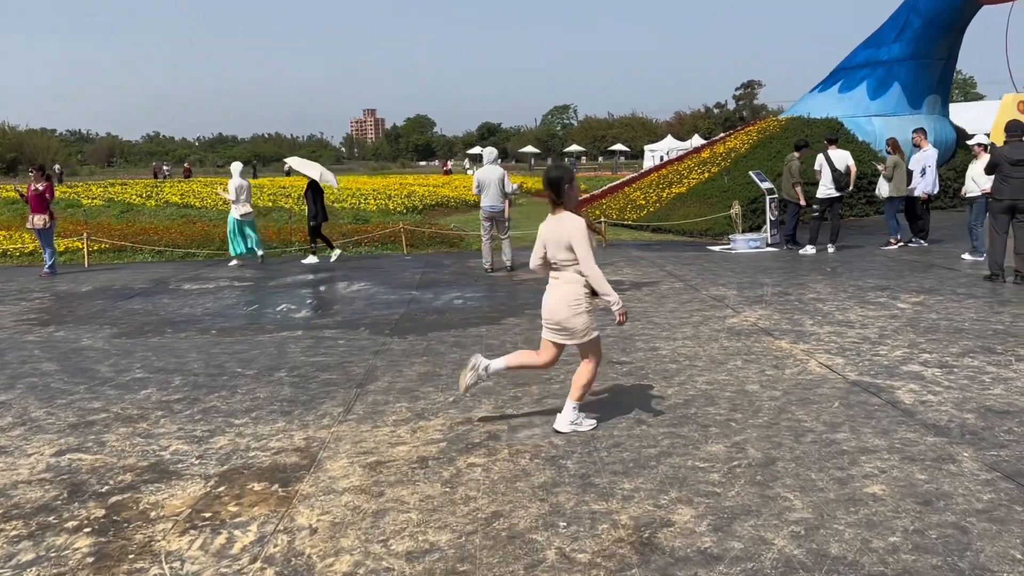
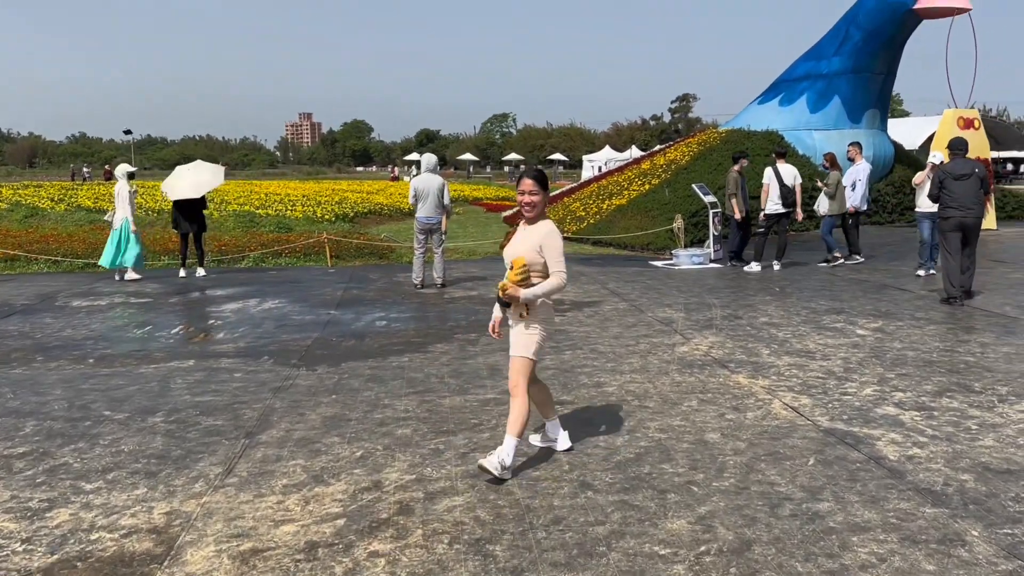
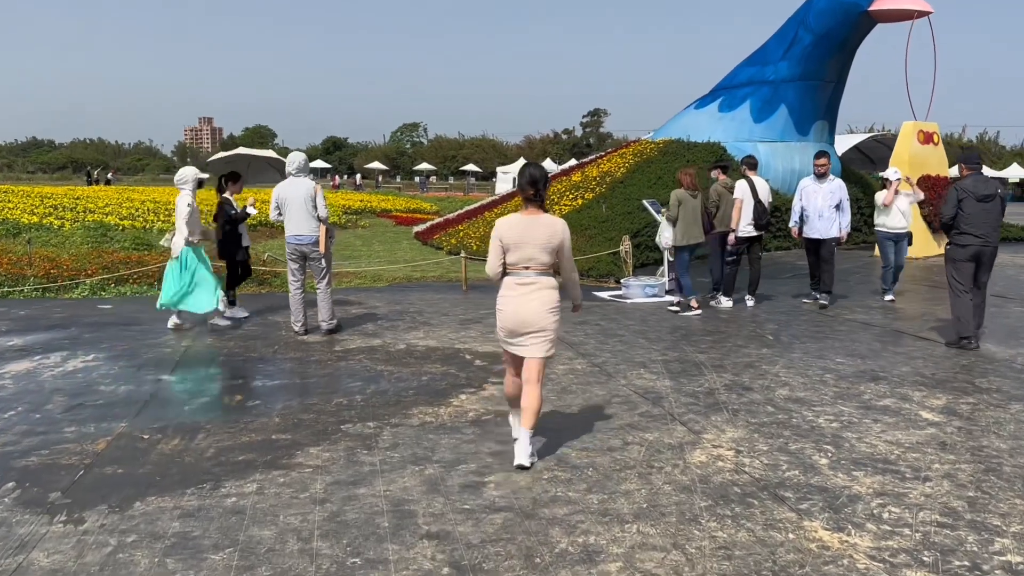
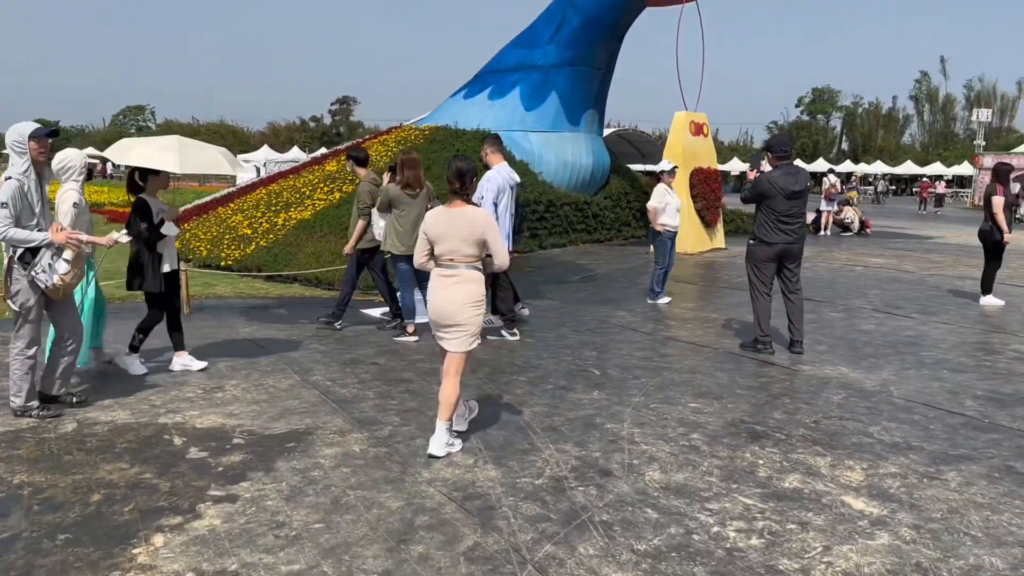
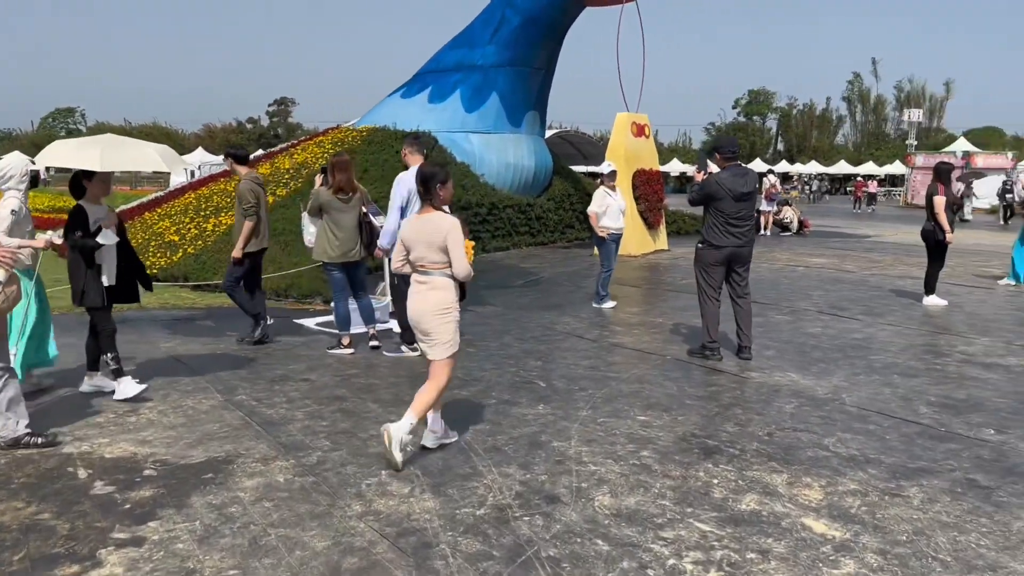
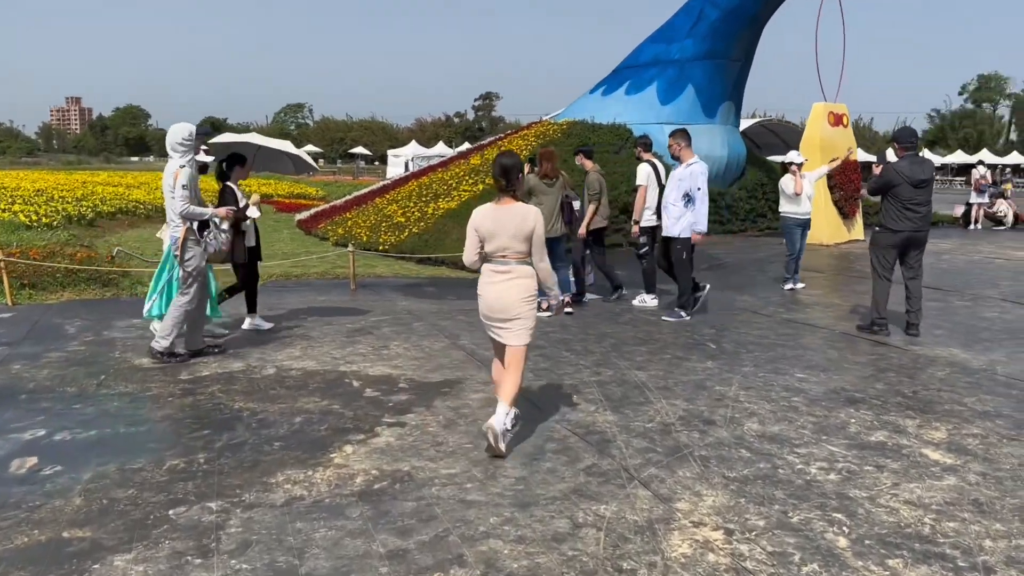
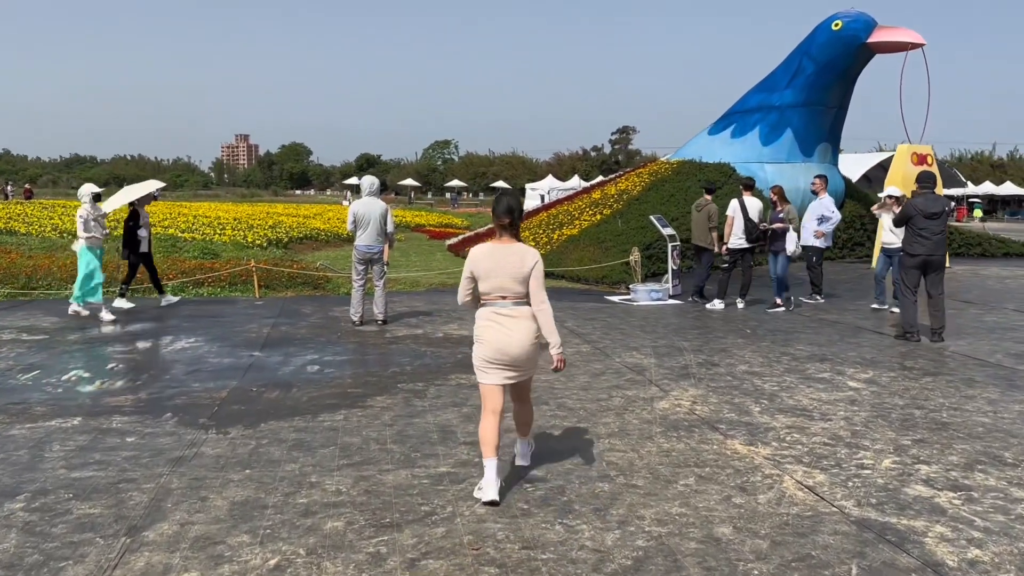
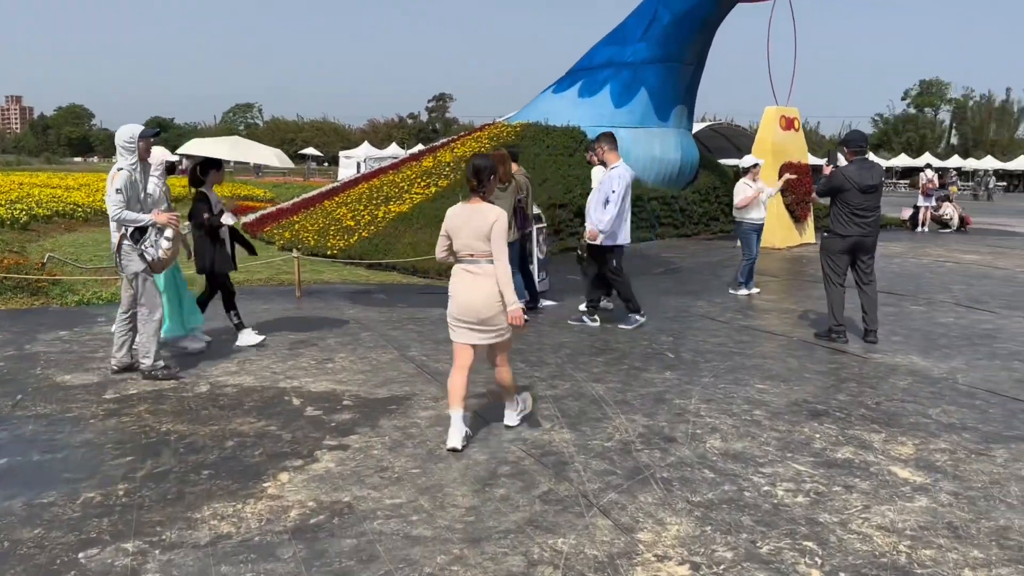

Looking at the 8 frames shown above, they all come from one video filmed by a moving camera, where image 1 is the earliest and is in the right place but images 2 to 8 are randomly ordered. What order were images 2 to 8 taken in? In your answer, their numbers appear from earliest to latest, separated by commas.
2, 7, 3, 6, 8, 4, 5
